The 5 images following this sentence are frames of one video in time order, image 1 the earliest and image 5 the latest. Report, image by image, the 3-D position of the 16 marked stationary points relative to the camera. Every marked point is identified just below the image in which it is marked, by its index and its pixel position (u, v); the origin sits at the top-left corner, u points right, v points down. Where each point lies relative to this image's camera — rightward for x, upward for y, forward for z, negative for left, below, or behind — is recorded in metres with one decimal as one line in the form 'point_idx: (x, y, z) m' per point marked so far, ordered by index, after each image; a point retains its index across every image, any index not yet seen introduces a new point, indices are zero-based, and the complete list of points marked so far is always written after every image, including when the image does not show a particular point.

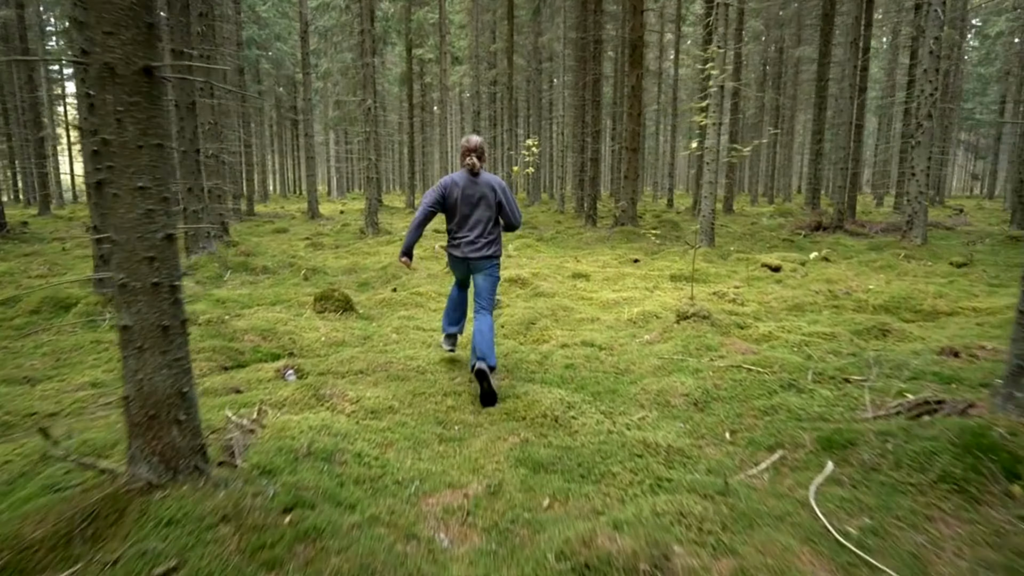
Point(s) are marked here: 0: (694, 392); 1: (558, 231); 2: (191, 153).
0: (+1.8, -1.0, +4.2) m
1: (+1.8, +2.2, +16.8) m
2: (-7.1, +3.0, +9.6) m
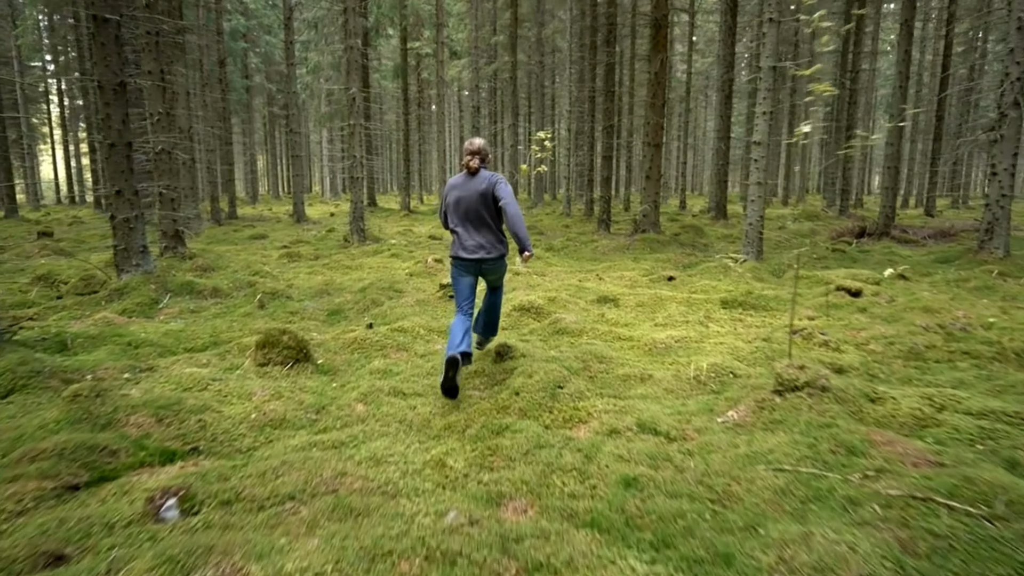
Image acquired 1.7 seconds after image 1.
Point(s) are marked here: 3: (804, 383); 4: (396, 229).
0: (+2.0, -1.5, +2.3) m
1: (+1.9, +1.7, +14.9) m
2: (-7.0, +2.5, +7.7) m
3: (+2.7, -0.9, +4.0) m
4: (-5.0, +2.6, +18.7) m
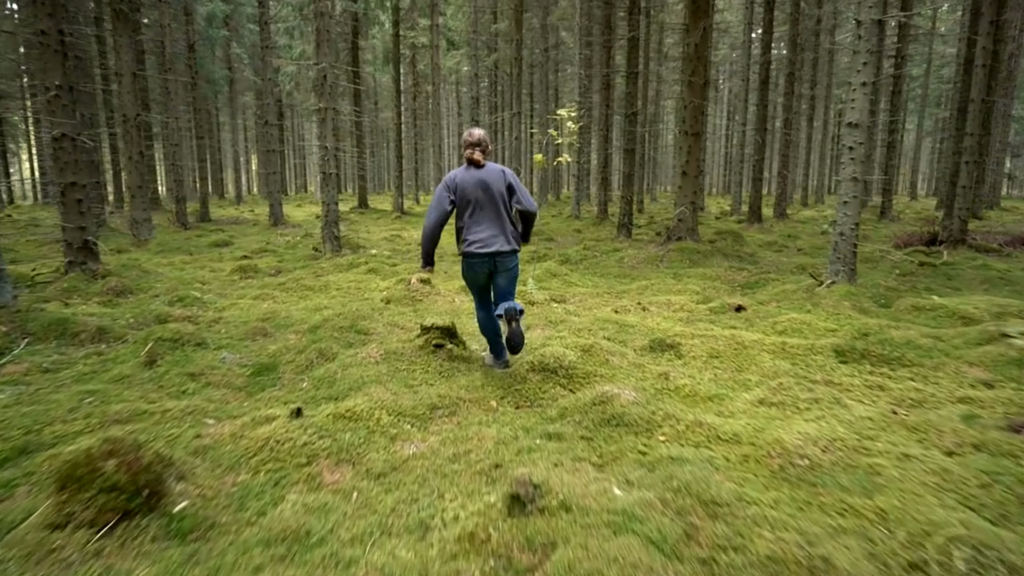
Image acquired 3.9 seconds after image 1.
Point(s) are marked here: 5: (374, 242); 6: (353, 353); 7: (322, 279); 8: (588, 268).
0: (+2.2, -2.0, -0.1) m
1: (+2.1, +1.2, +12.6) m
2: (-6.8, +2.0, +5.2) m
3: (+2.9, -1.4, +1.6) m
4: (-4.9, +2.0, +16.3) m
5: (-4.6, +1.5, +14.2) m
6: (-1.9, -0.8, +5.0) m
7: (-4.0, +0.2, +9.1) m
8: (+1.8, +0.5, +9.9) m
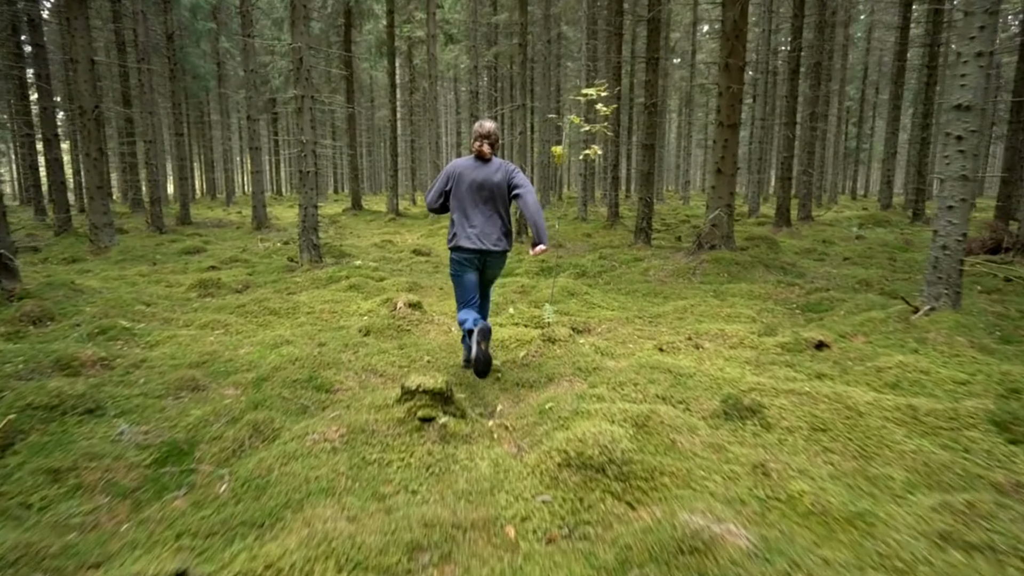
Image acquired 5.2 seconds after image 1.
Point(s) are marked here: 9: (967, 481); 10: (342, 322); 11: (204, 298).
0: (+2.3, -2.4, -1.6) m
1: (+2.3, +0.9, +11.0) m
2: (-6.6, +1.6, +3.7) m
3: (+3.1, -1.8, +0.1) m
4: (-4.7, +1.7, +14.8) m
5: (-4.4, +1.1, +12.6) m
6: (-1.7, -1.1, +3.5) m
7: (-3.9, -0.2, +7.5) m
8: (+1.9, +0.1, +8.4) m
9: (+3.1, -1.3, +3.0) m
10: (-2.5, -0.5, +6.4) m
11: (-5.7, -0.2, +7.9) m
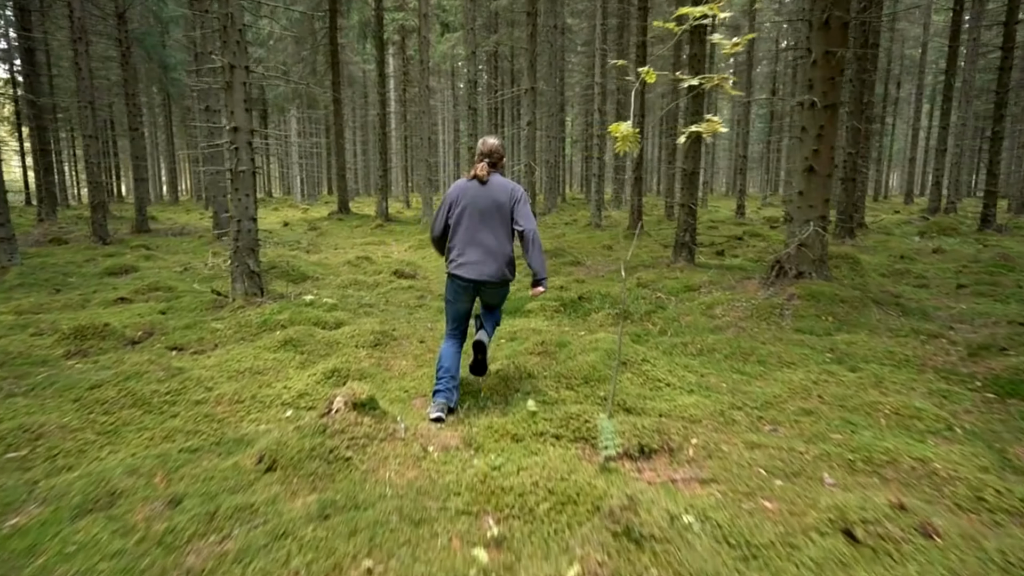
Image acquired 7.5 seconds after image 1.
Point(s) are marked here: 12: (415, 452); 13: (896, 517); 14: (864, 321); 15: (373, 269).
0: (+2.6, -3.1, -4.2) m
1: (+2.4, +0.2, +8.4) m
2: (-6.4, +0.9, +1.1) m
3: (+3.3, -2.5, -2.5) m
4: (-4.6, +1.0, +12.1) m
5: (-4.2, +0.4, +10.0) m
6: (-1.5, -1.8, +0.8) m
7: (-3.7, -0.9, +4.9) m
8: (+2.1, -0.6, +5.8) m
9: (+3.3, -2.0, +0.4) m
10: (-2.4, -1.2, +3.8) m
11: (-5.5, -0.9, +5.3) m
12: (-0.8, -1.3, +3.4) m
13: (+2.3, -1.4, +2.7) m
14: (+5.0, -0.4, +6.1) m
15: (-3.3, +0.4, +10.2) m
